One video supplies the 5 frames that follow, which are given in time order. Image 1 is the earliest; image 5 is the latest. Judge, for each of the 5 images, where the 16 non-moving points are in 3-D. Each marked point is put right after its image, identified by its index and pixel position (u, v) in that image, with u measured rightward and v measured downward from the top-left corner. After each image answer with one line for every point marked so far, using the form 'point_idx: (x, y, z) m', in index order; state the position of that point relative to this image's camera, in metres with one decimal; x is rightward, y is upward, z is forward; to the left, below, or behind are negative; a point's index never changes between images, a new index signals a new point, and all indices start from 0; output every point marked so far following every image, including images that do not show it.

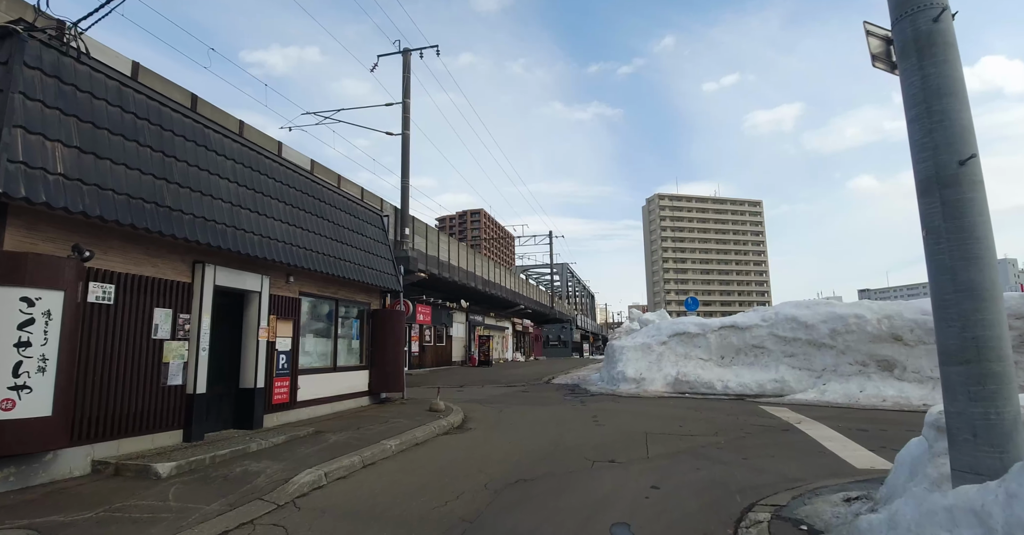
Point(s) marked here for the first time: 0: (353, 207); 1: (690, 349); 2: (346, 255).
0: (-3.8, +1.5, +12.9) m
1: (+5.3, -2.4, +16.3) m
2: (-3.6, +0.3, +11.8) m
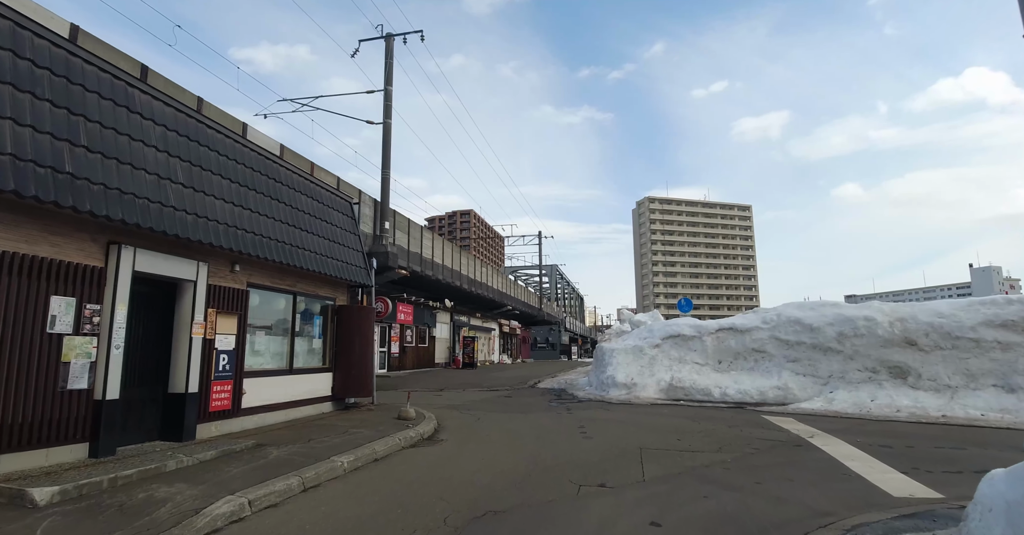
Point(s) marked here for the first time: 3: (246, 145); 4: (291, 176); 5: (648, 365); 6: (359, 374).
0: (-4.2, +1.6, +11.6) m
1: (+4.8, -2.4, +15.2) m
2: (-3.9, +0.5, +10.5) m
3: (-4.7, +2.2, +9.6) m
4: (-4.4, +1.8, +10.8) m
5: (+3.8, -2.7, +15.2) m
6: (-3.3, -2.3, +11.7) m
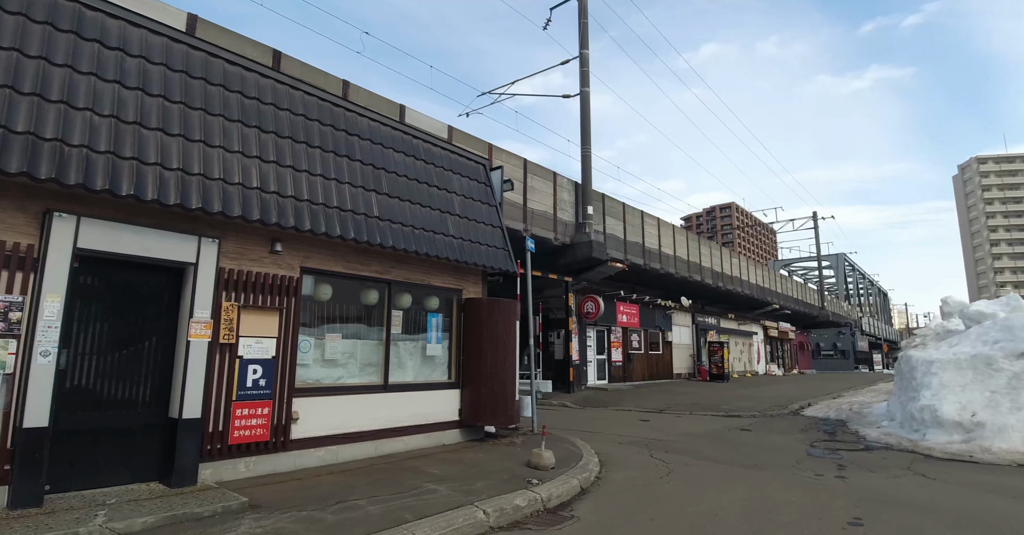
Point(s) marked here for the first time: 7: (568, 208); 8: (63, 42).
0: (-1.3, +1.9, +9.0) m
1: (+8.5, -1.5, +8.0) m
2: (-1.6, +0.8, +7.8) m
3: (-2.7, +2.4, +7.4) m
4: (-1.9, +2.1, +8.4) m
5: (+7.6, -1.9, +8.4) m
6: (-0.3, -1.9, +8.5) m
7: (+1.9, +2.0, +18.7) m
8: (-4.2, +2.2, +5.3) m
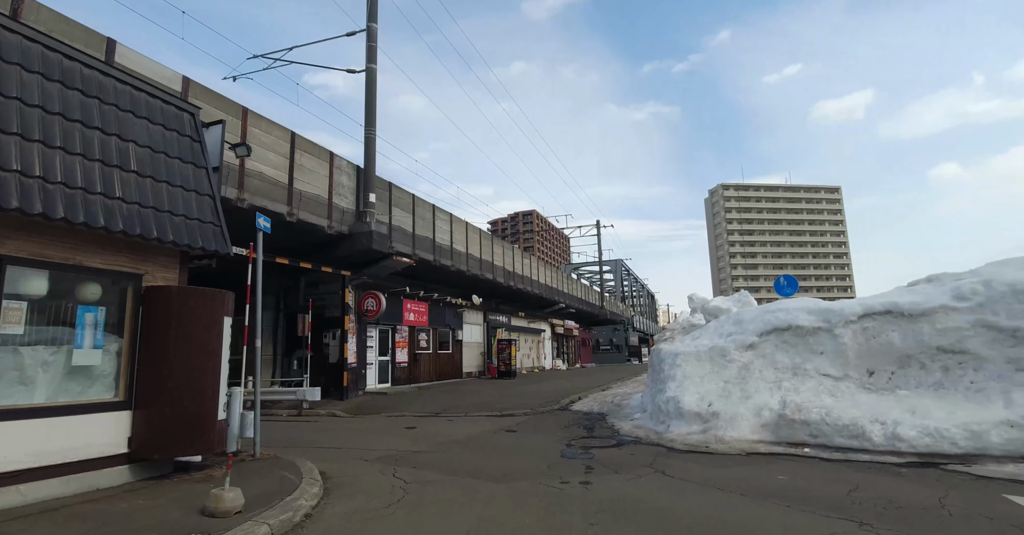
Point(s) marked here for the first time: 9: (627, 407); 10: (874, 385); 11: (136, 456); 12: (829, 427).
0: (-4.8, +2.2, +6.5) m
1: (+4.7, -1.4, +8.9) m
2: (-4.7, +1.0, +5.4) m
3: (-5.6, +2.7, +4.6) m
4: (-5.1, +2.4, +5.8) m
5: (+3.7, -1.8, +9.0) m
6: (-3.8, -1.7, +6.4) m
7: (-5.0, +2.3, +16.7) m
8: (-6.3, +2.5, +2.1) m
9: (+2.5, -3.0, +11.8) m
10: (+5.4, -1.7, +8.2) m
11: (-4.2, -2.1, +6.2) m
12: (+4.4, -2.2, +7.8) m
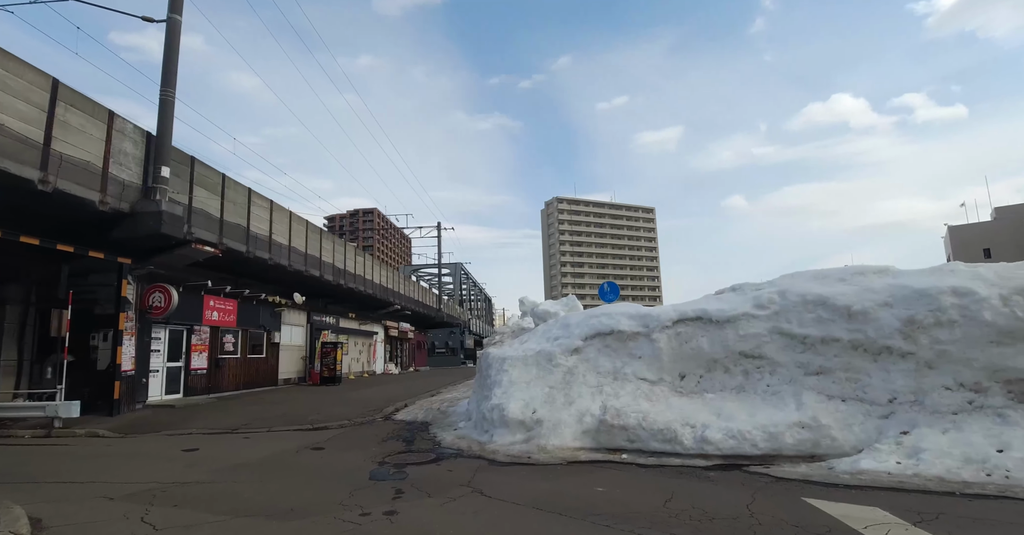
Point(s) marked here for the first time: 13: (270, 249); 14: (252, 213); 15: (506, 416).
0: (-6.5, +2.5, +4.2) m
1: (+1.8, -1.5, +9.1) m
2: (-6.1, +1.4, +3.1) m
3: (-6.7, +3.1, +2.1) m
4: (-6.6, +2.7, +3.3) m
5: (+0.8, -1.9, +8.9) m
6: (-5.6, -1.4, +4.3) m
7: (-9.6, +2.6, +13.9) m
8: (-6.6, +2.9, -0.5) m
9: (-1.2, -3.0, +11.3) m
10: (+2.7, -1.9, +8.6) m
11: (-5.9, -1.8, +4.0) m
12: (+1.9, -2.3, +7.9) m
13: (-8.8, +0.7, +19.9) m
14: (-9.0, +1.9, +18.9) m
15: (-0.1, -2.3, +8.5) m
